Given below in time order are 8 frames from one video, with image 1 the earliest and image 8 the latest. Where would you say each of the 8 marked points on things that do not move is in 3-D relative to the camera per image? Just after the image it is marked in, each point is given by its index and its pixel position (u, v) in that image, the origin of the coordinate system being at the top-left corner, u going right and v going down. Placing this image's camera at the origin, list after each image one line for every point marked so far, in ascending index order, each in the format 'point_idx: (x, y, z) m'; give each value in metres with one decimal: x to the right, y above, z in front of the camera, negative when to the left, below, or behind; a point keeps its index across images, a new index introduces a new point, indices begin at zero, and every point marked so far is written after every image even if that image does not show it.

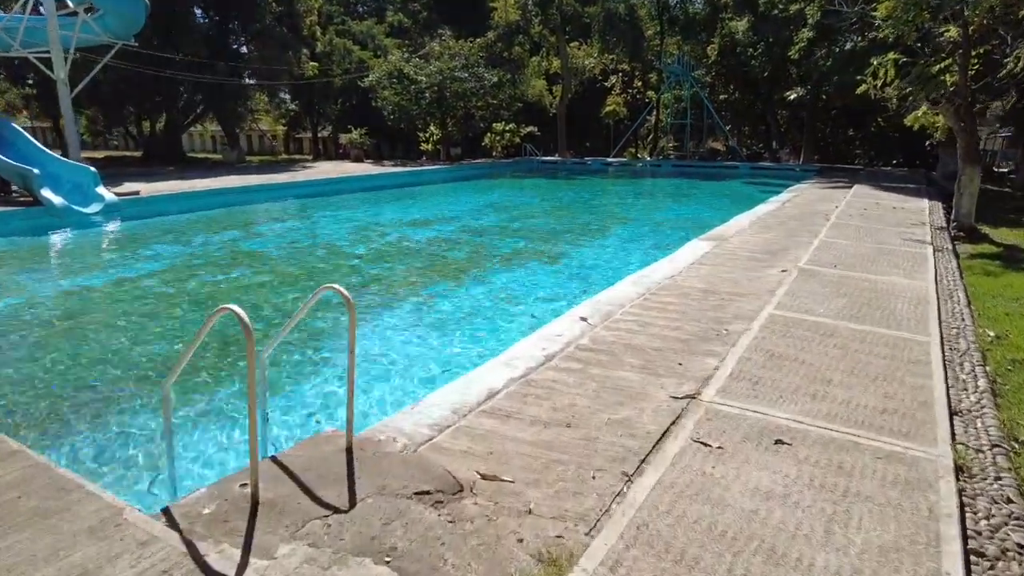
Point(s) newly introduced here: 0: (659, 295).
0: (+1.3, -0.1, +5.6) m
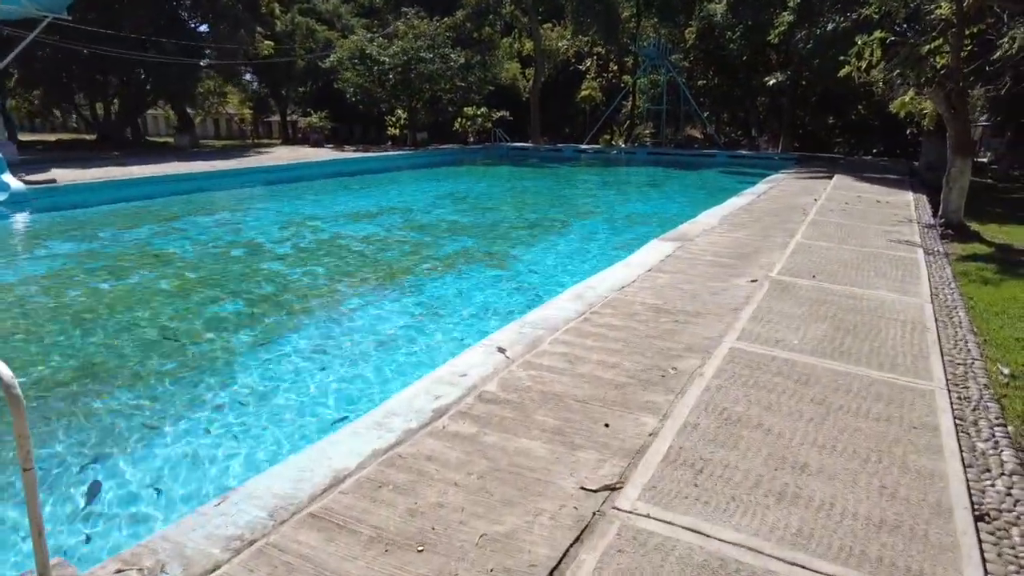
0: (+0.7, -0.2, +4.6) m
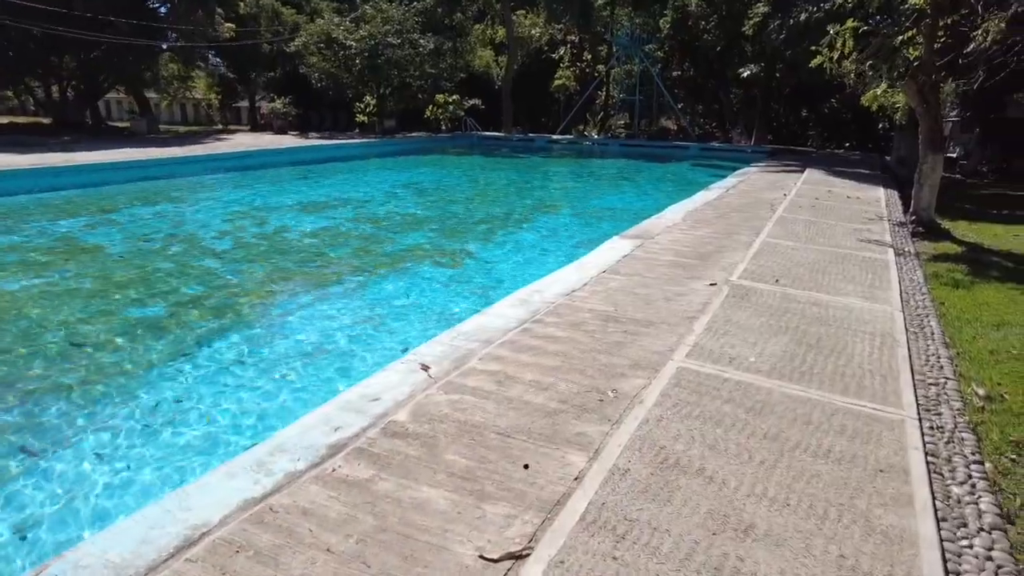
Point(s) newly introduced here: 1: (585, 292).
0: (+0.2, -0.2, +4.2) m
1: (+0.6, 0.0, +4.9) m
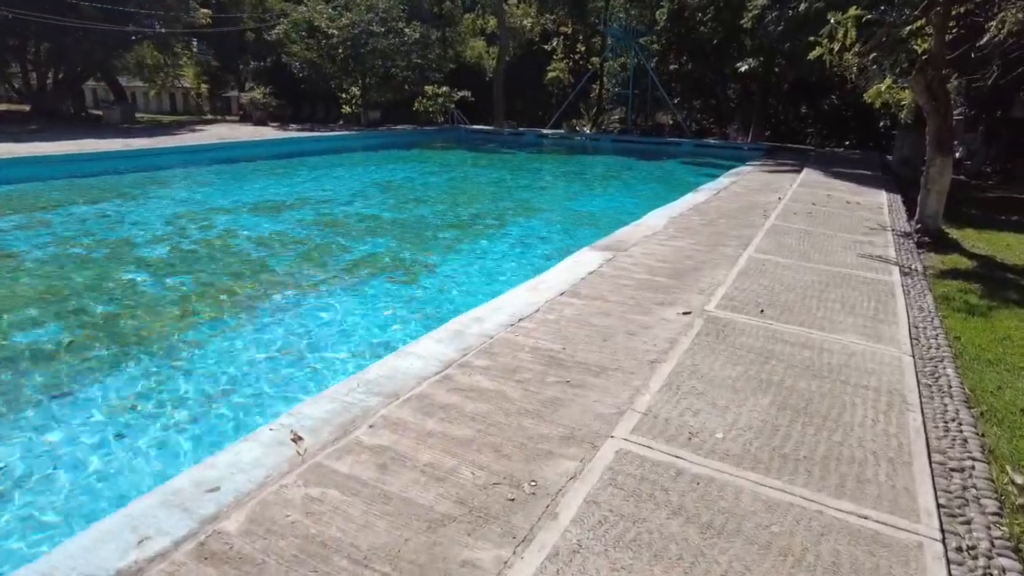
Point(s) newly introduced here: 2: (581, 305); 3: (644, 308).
0: (-0.2, -0.4, +3.4) m
1: (+0.1, -0.2, +4.1) m
2: (+0.5, -0.1, +4.5) m
3: (+0.9, -0.1, +4.4) m
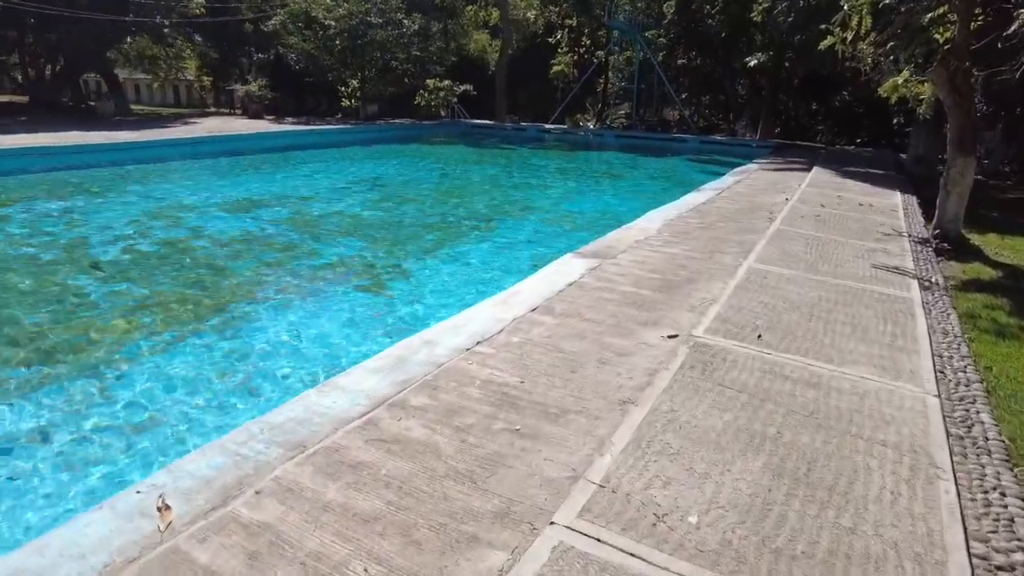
0: (-0.4, -0.5, +2.8) m
1: (-0.1, -0.3, +3.5) m
2: (+0.2, -0.2, +3.9) m
3: (+0.6, -0.3, +3.8) m
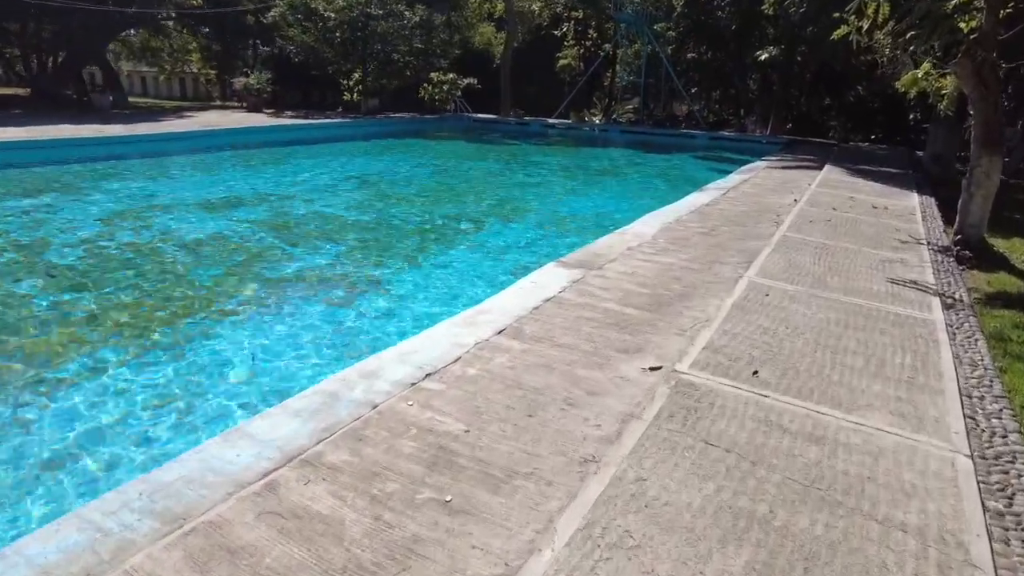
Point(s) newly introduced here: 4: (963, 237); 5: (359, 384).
0: (-0.7, -0.6, +2.3) m
1: (-0.3, -0.4, +3.0) m
2: (0.0, -0.3, +3.4) m
3: (+0.4, -0.4, +3.3) m
4: (+4.7, +0.5, +6.8) m
5: (-0.7, -0.4, +3.0) m
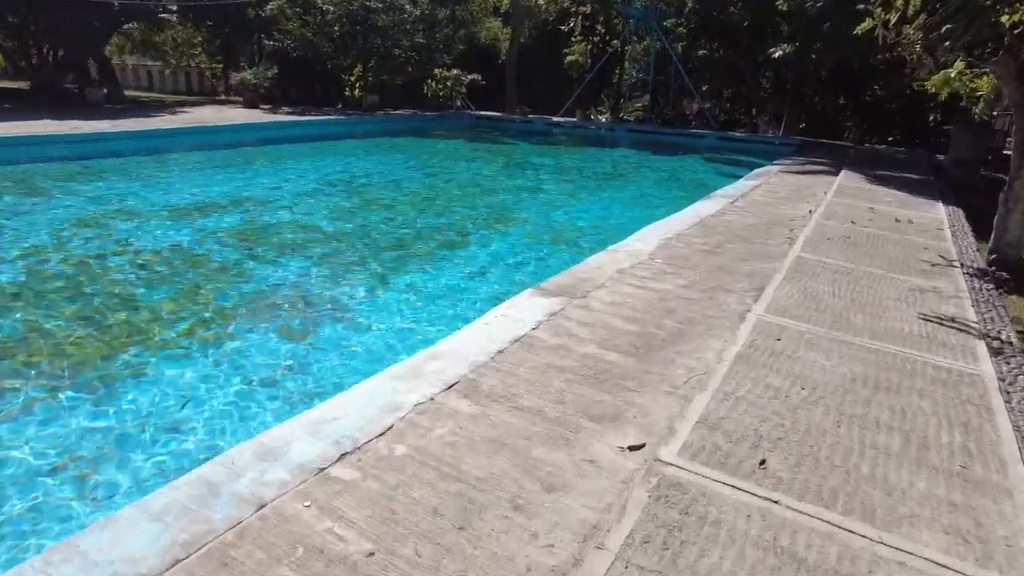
0: (-0.9, -0.9, +1.7) m
1: (-0.6, -0.6, +2.4) m
2: (-0.2, -0.6, +2.7) m
3: (+0.2, -0.6, +2.6) m
4: (+4.6, +0.3, +6.0) m
5: (-0.9, -0.7, +2.3) m
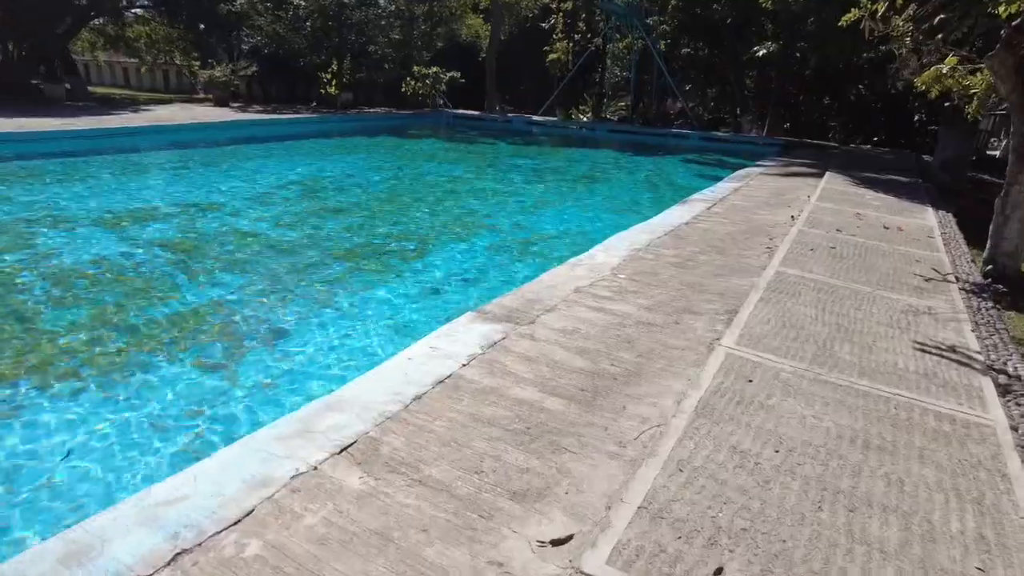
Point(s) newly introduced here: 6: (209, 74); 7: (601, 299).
0: (-1.2, -1.0, +1.1) m
1: (-0.9, -0.8, +1.8) m
2: (-0.5, -0.7, +2.1) m
3: (-0.1, -0.7, +2.0) m
4: (+4.2, +0.1, +5.6) m
5: (-1.3, -0.8, +1.7) m
6: (-9.9, +7.0, +21.2) m
7: (+0.6, -0.1, +4.2) m
